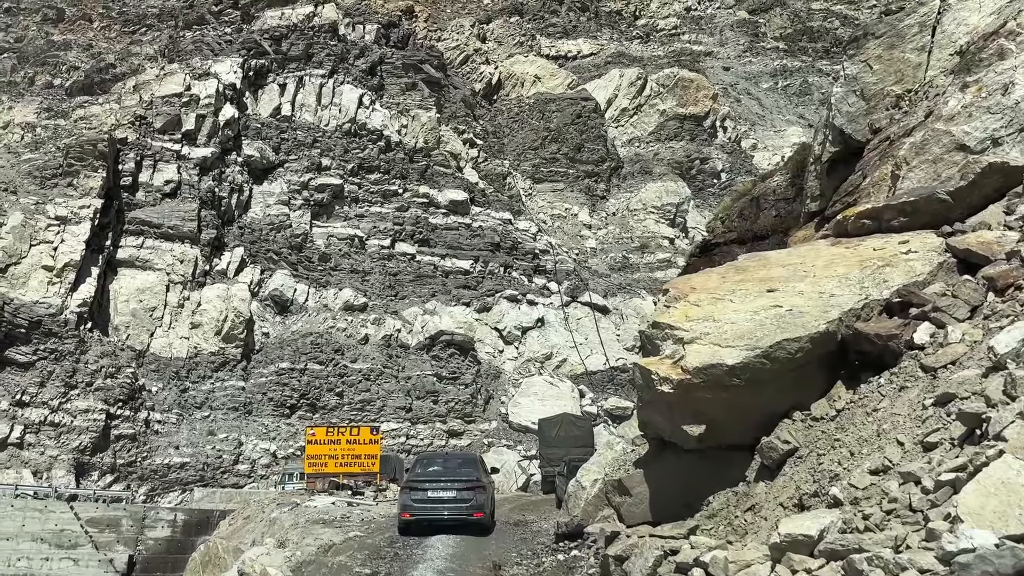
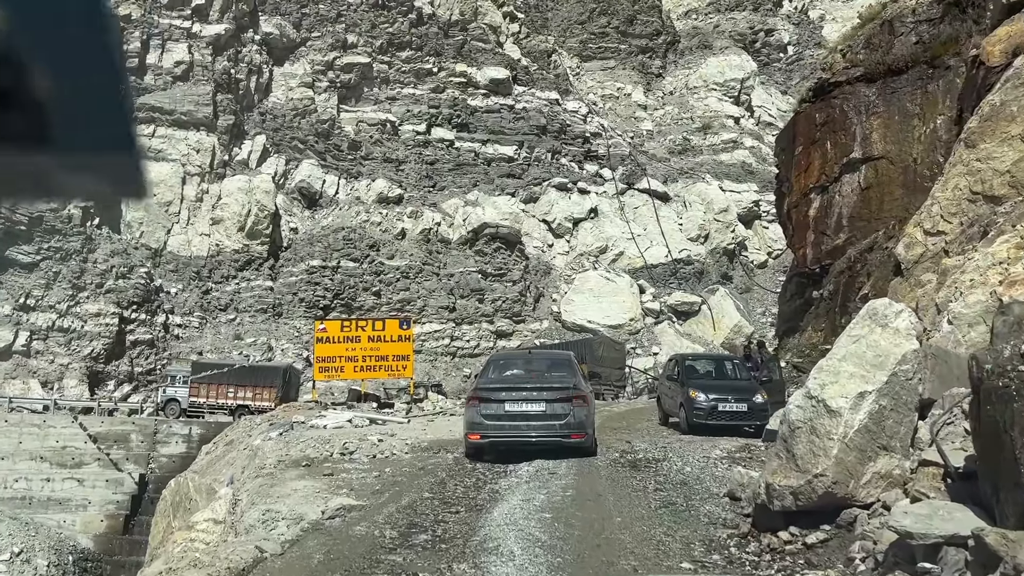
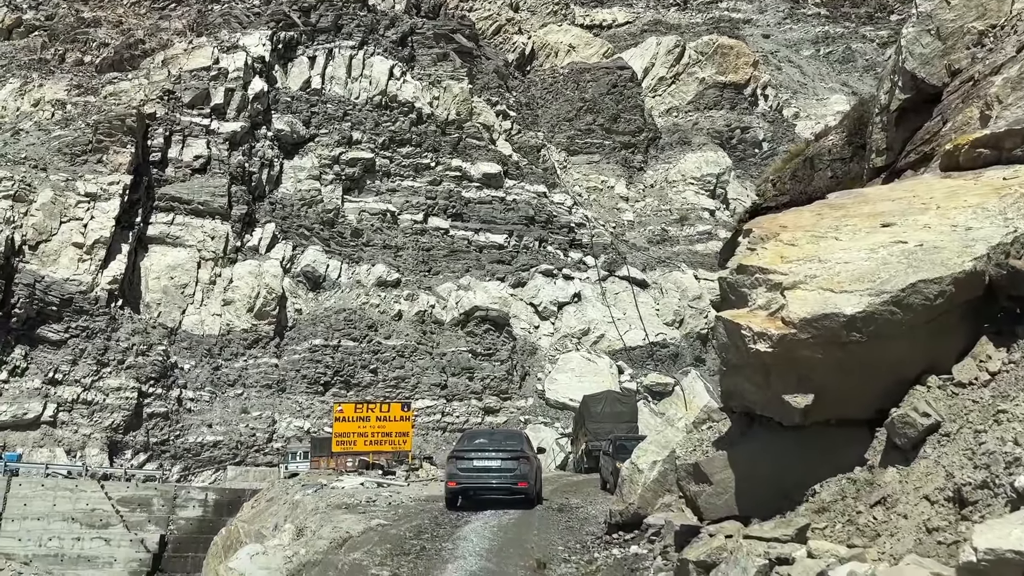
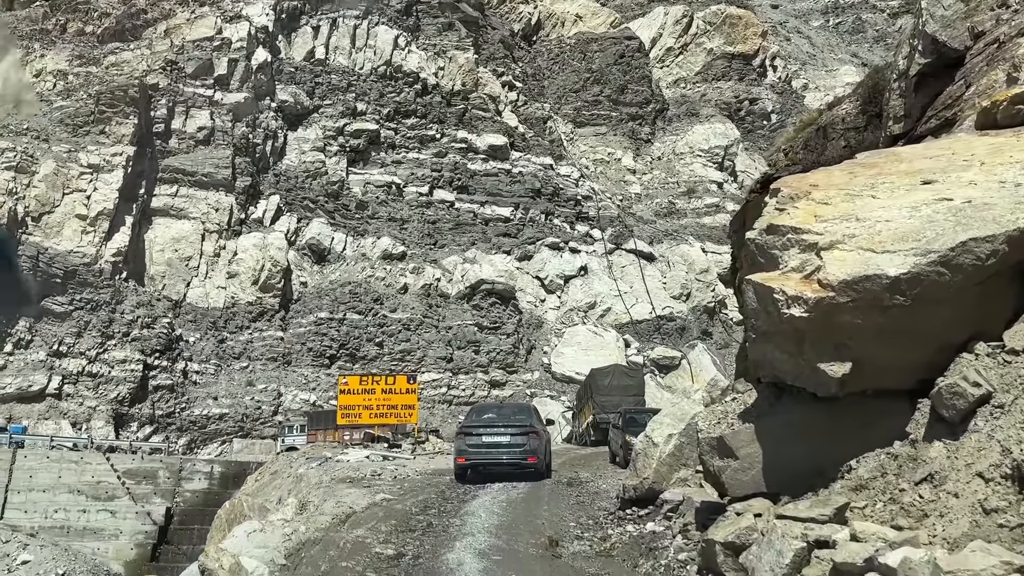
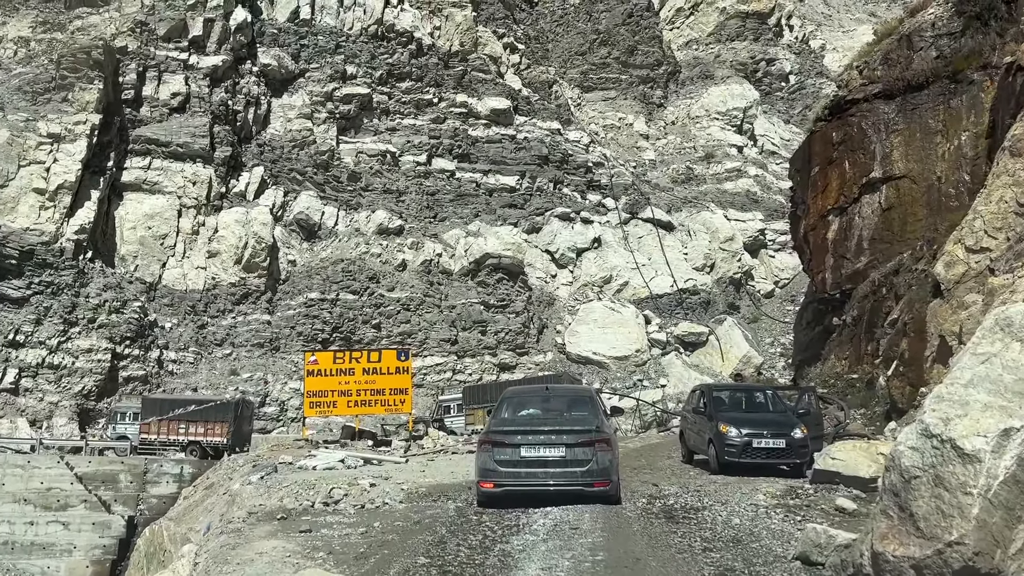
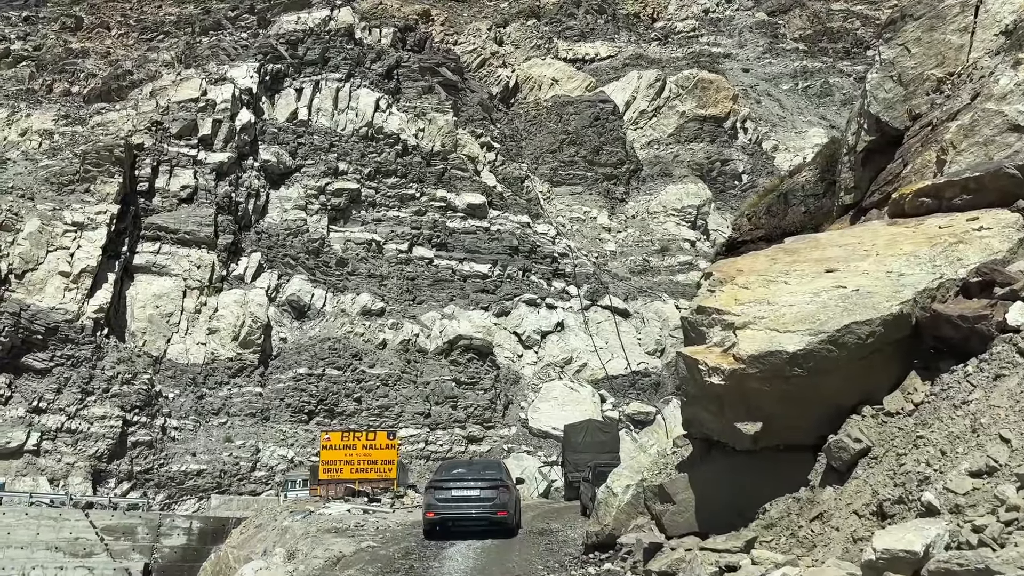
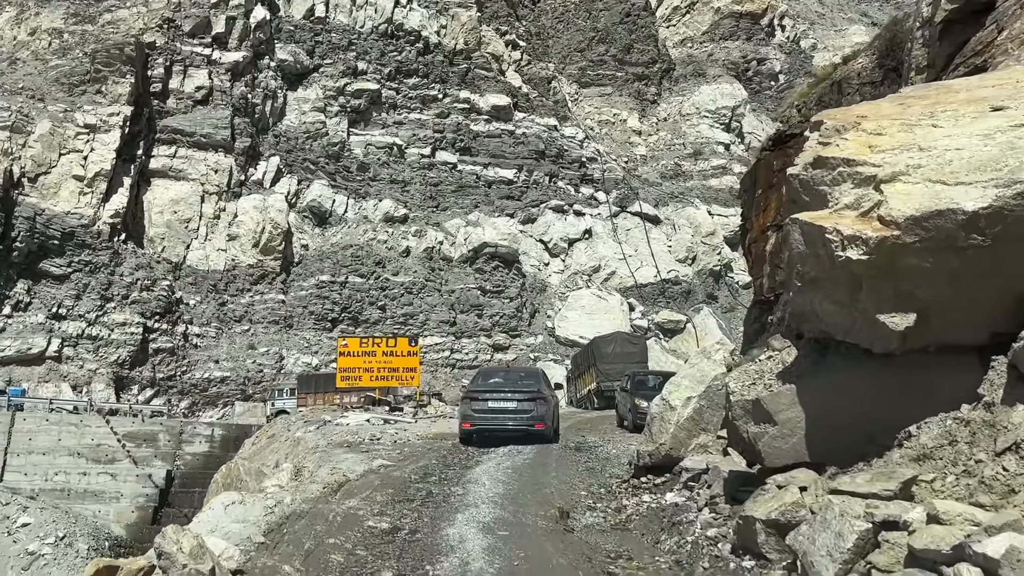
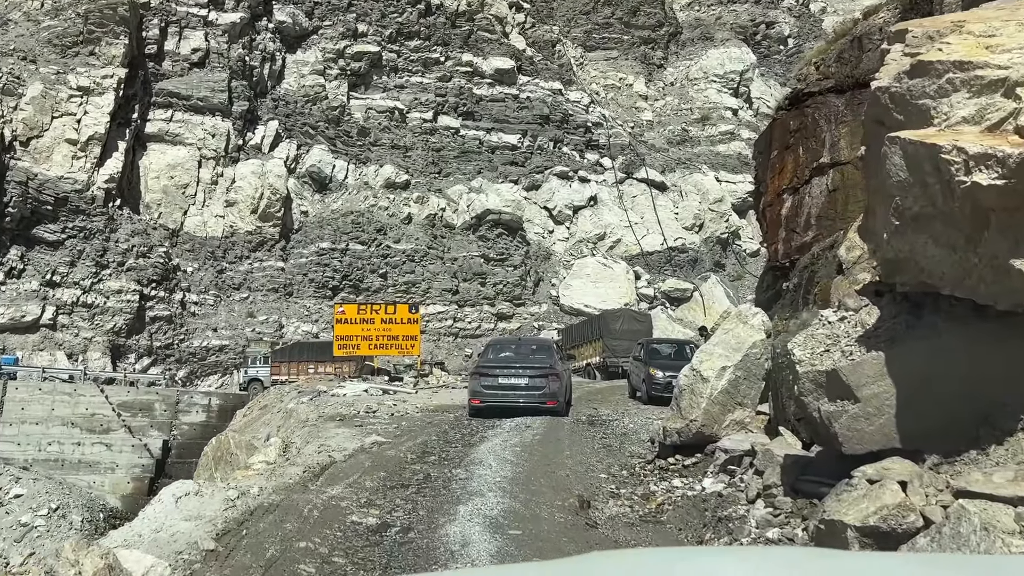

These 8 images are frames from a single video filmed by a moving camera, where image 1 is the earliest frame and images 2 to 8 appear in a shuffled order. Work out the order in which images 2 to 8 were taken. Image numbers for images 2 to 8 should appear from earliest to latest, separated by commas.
6, 3, 4, 7, 8, 2, 5
